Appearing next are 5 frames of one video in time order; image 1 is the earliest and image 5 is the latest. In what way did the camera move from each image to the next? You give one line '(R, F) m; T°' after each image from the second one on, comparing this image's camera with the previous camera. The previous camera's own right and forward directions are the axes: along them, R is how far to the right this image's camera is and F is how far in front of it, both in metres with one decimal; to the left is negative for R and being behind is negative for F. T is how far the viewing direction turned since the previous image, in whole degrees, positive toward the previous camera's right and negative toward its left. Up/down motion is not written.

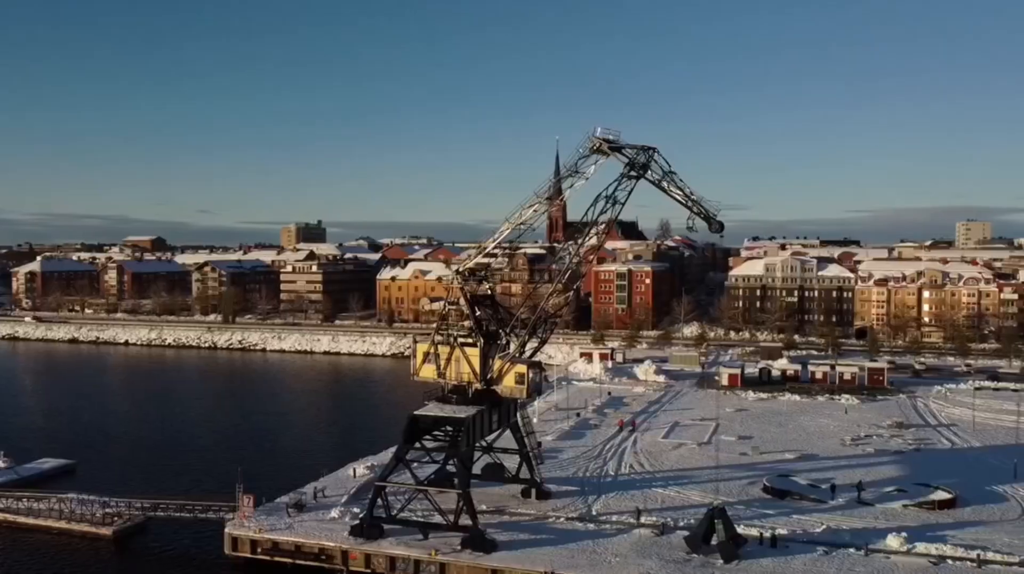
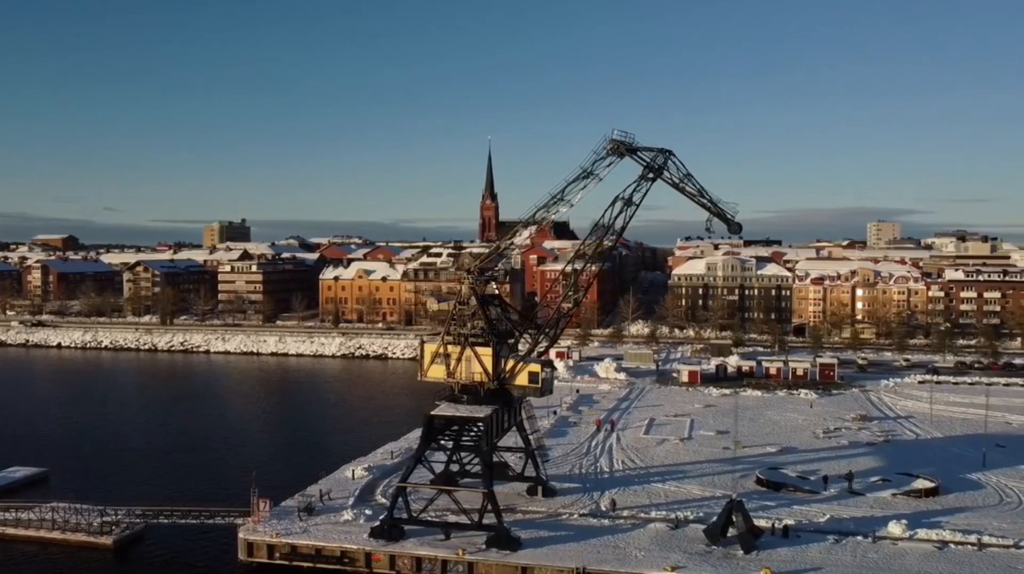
(-1.0, 0.0) m; +5°
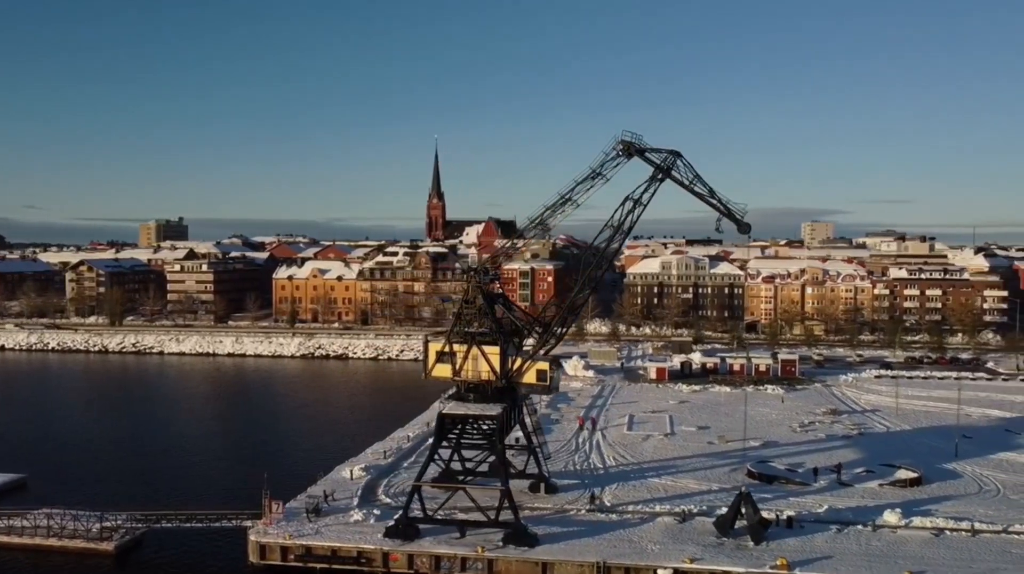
(-0.7, 0.0) m; +4°
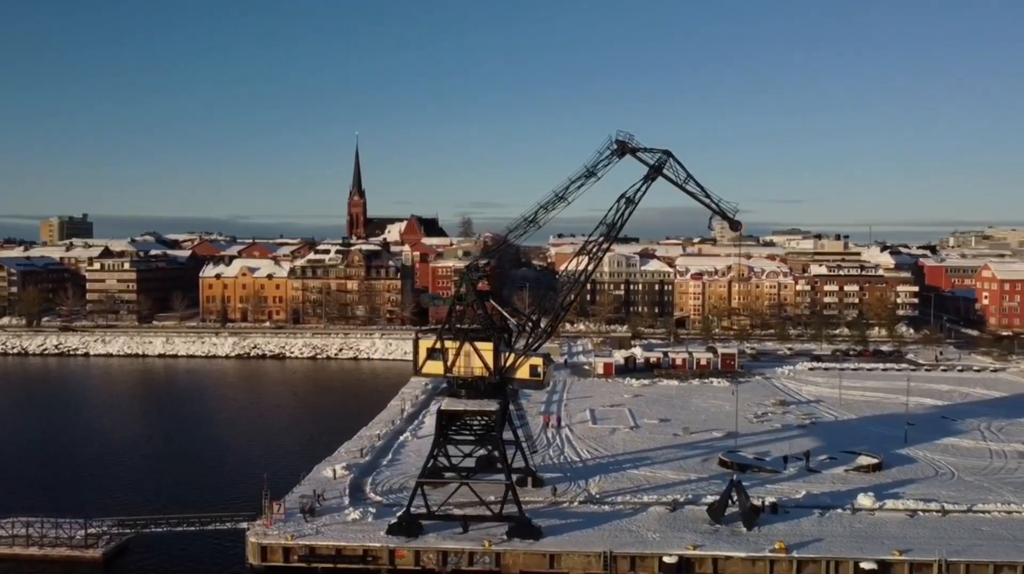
(-0.9, -0.1) m; +5°
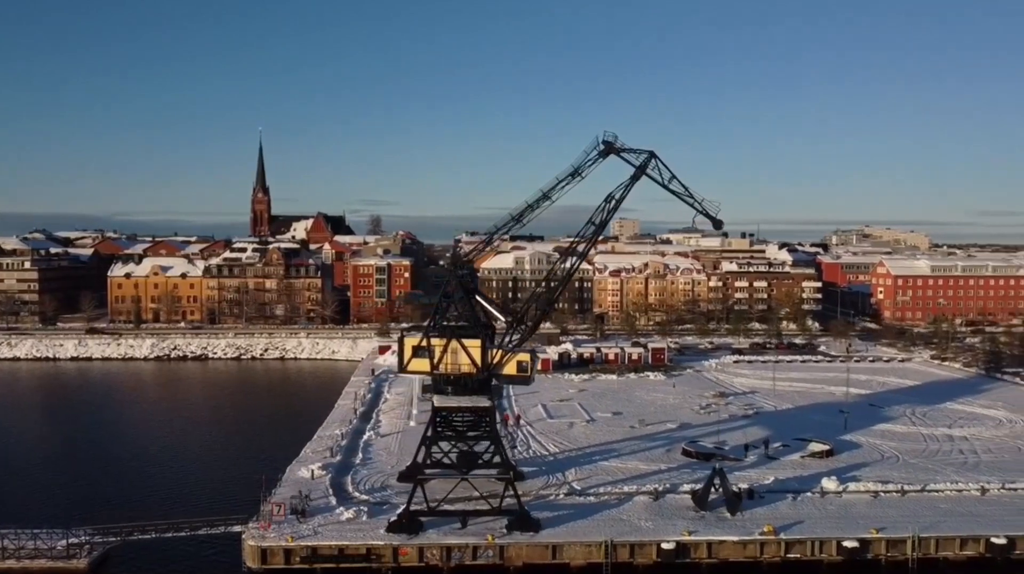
(-1.0, -0.1) m; +6°
